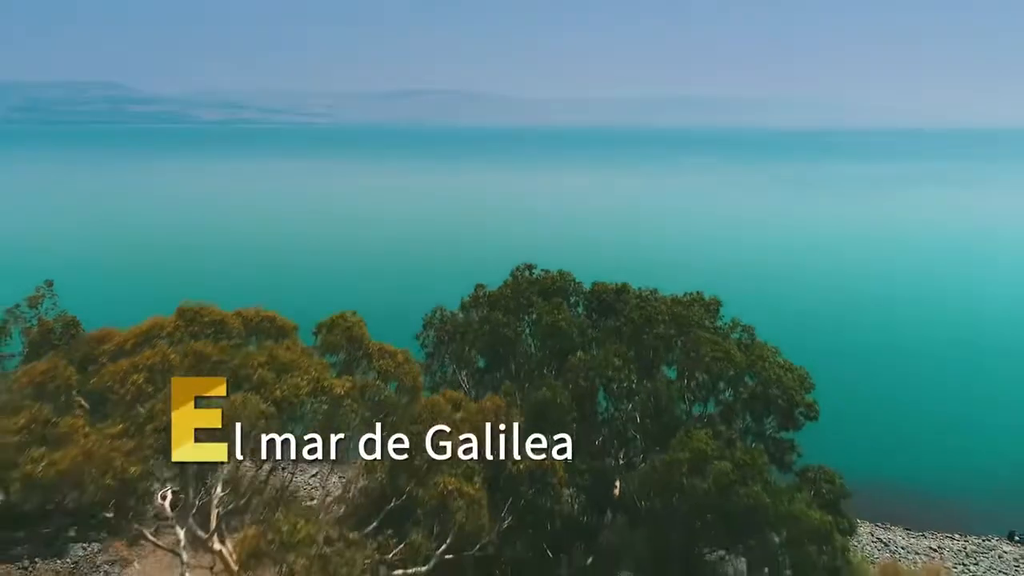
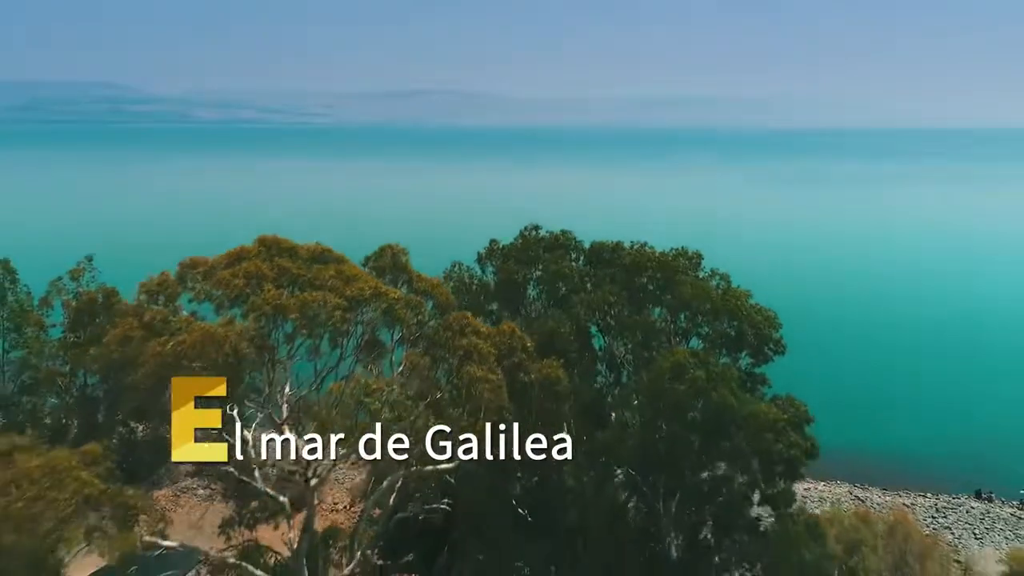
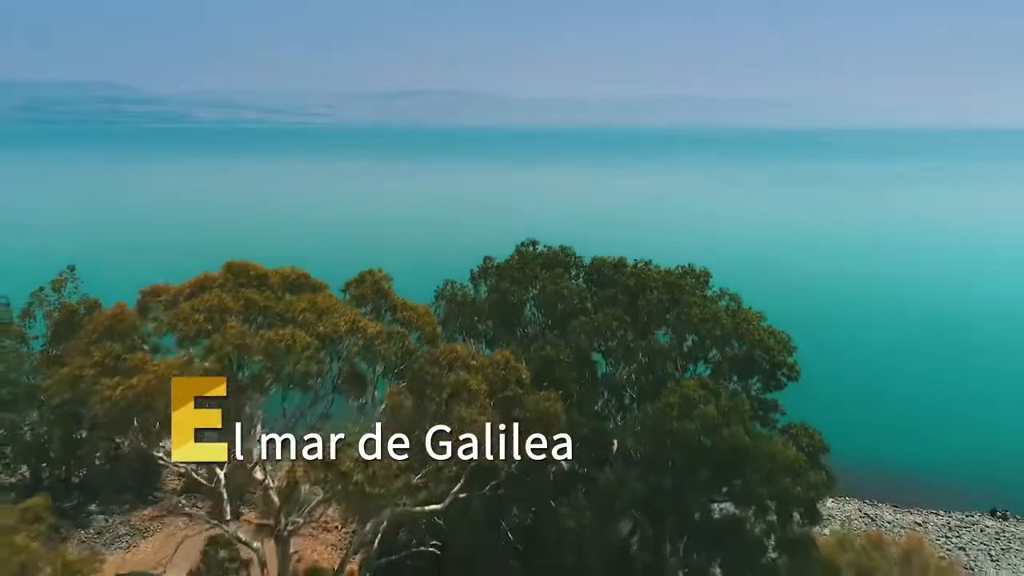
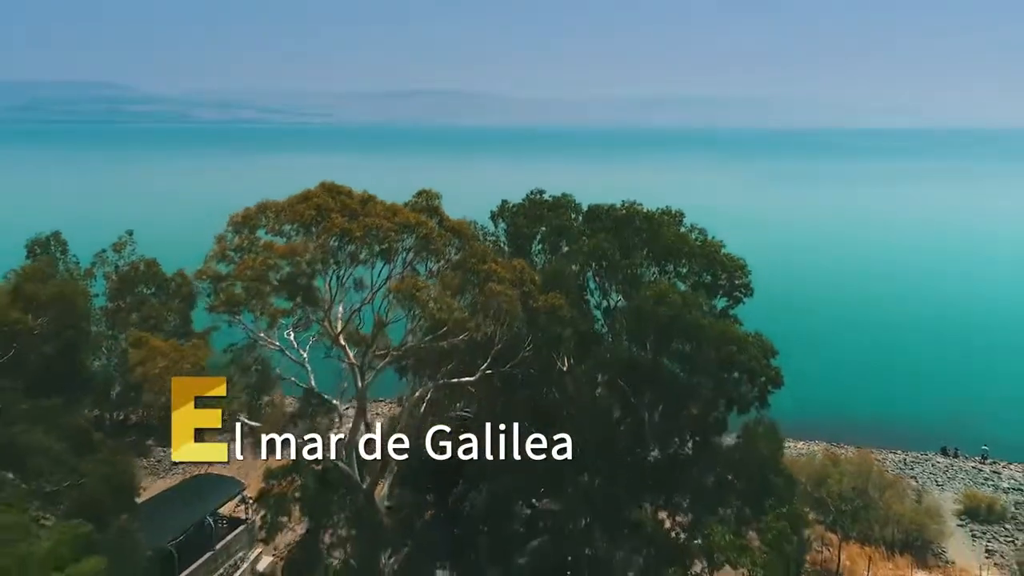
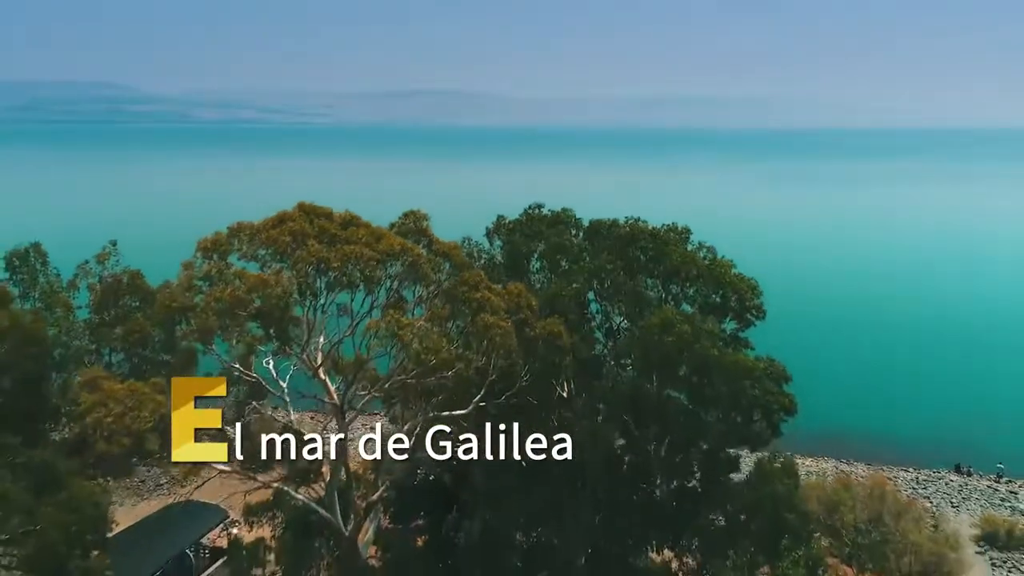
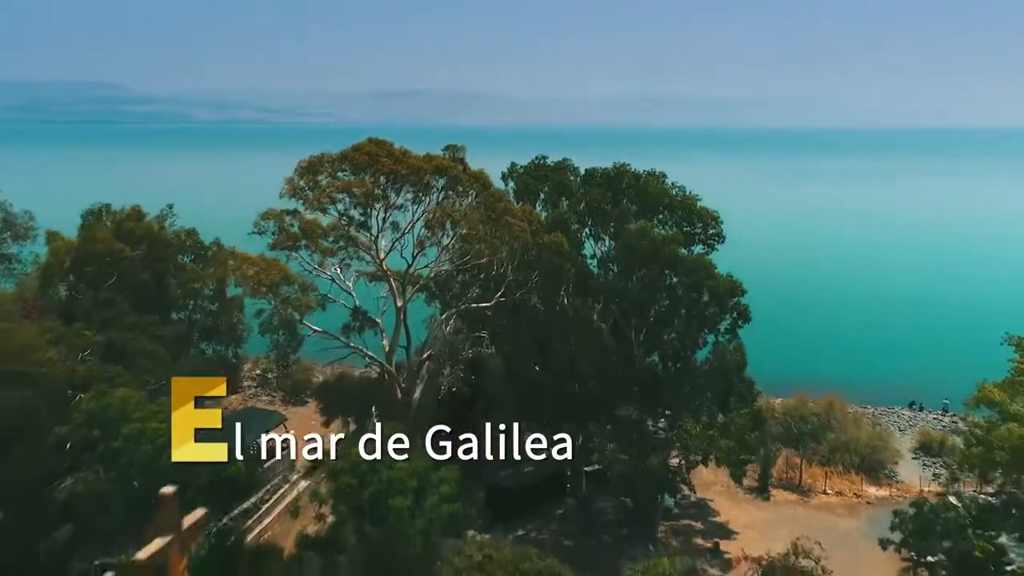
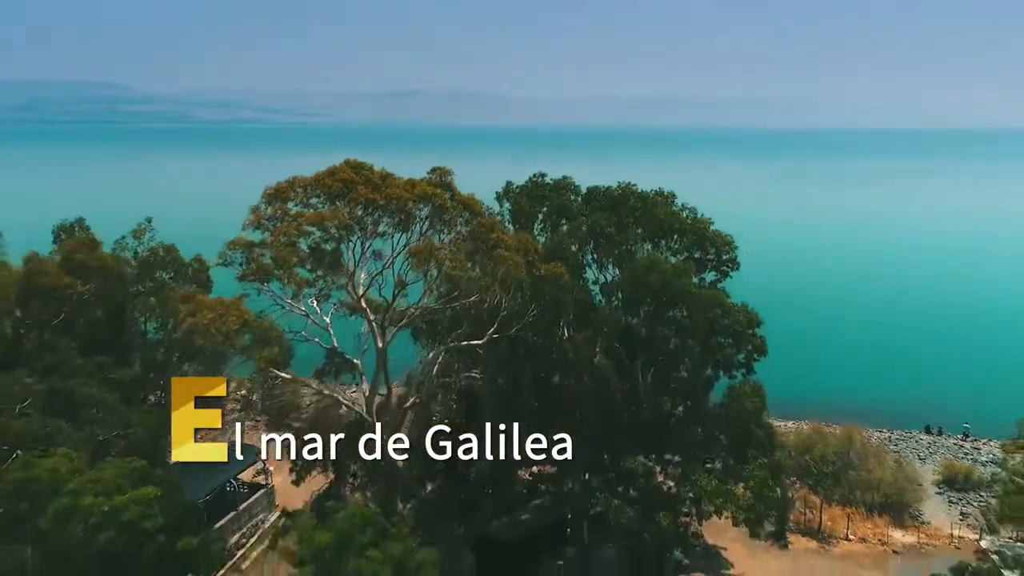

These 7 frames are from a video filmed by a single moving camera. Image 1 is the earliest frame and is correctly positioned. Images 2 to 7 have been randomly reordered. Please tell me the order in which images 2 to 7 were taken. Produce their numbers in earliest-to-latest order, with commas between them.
3, 2, 5, 4, 7, 6
